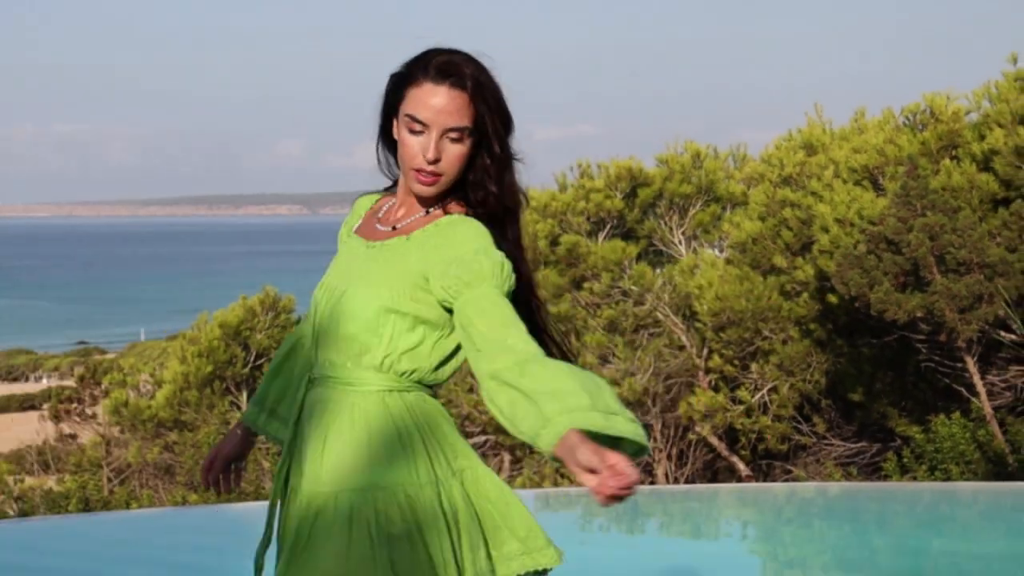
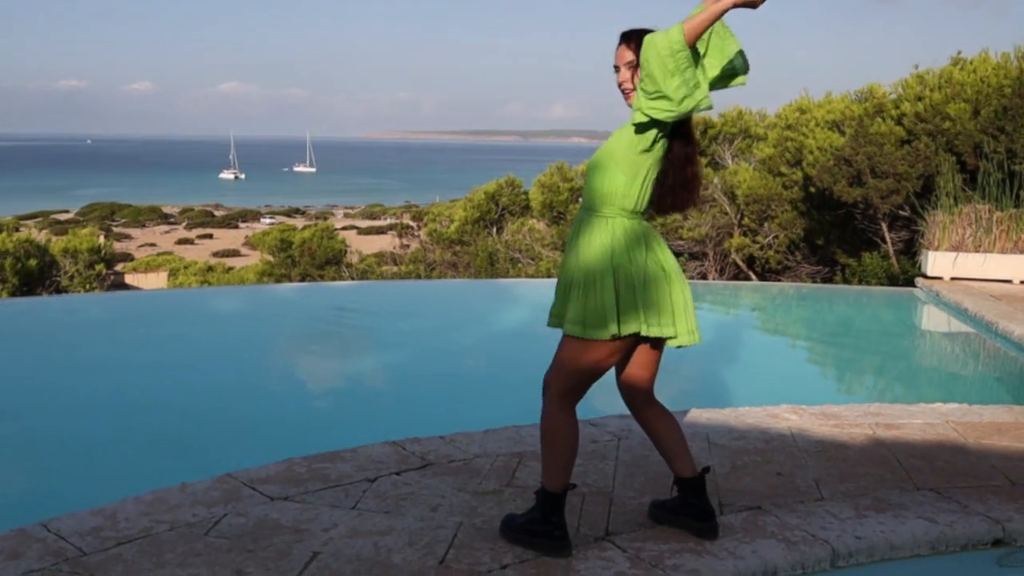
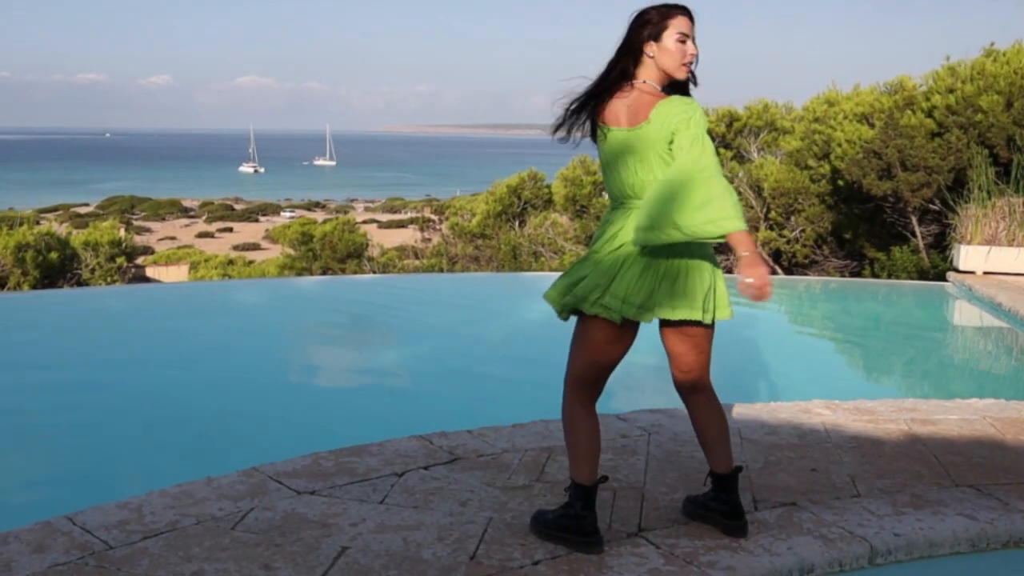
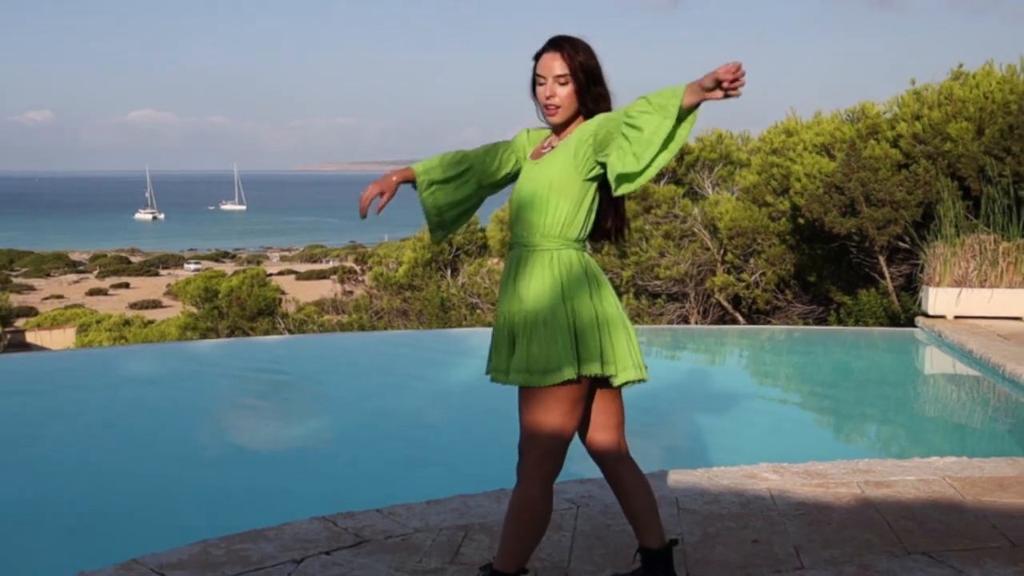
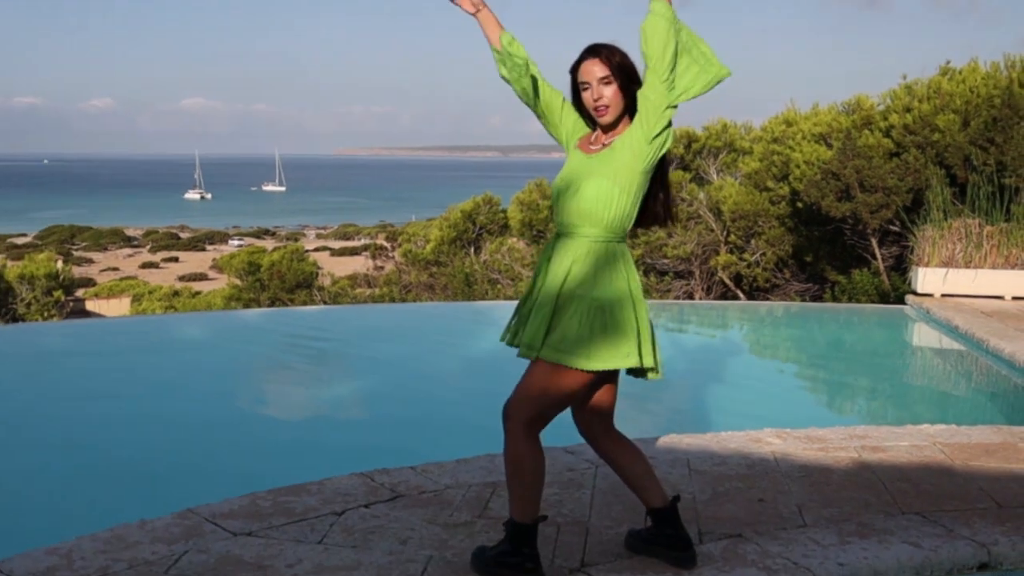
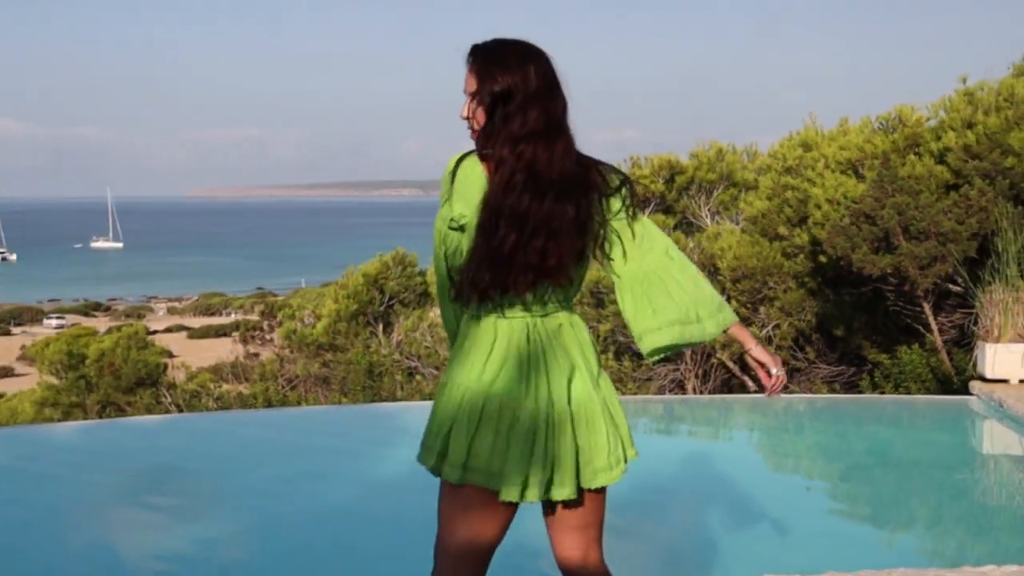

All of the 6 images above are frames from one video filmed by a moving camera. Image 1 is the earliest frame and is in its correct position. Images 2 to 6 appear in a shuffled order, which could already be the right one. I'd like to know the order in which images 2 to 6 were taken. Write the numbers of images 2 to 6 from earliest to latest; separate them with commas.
6, 4, 5, 2, 3
